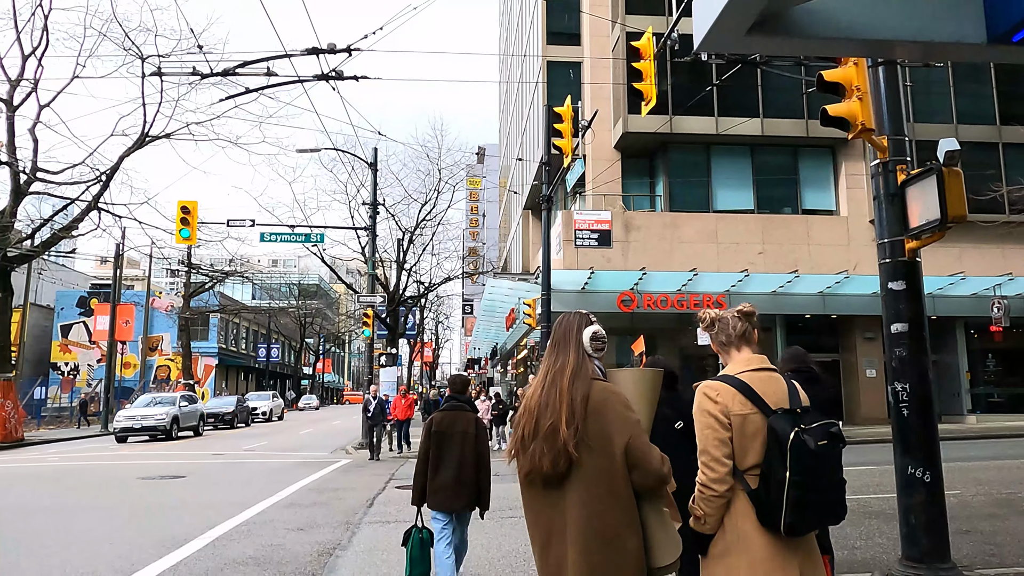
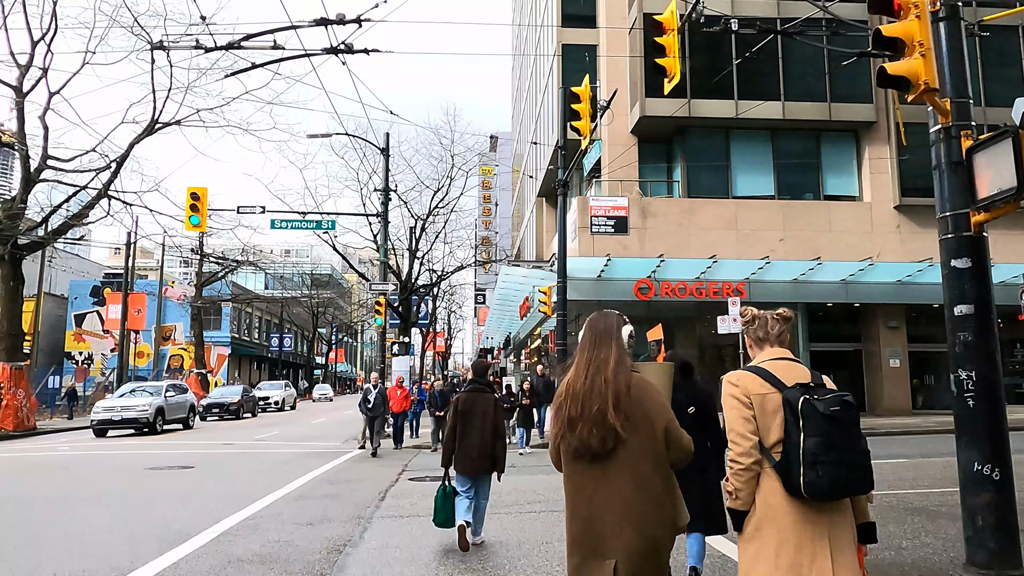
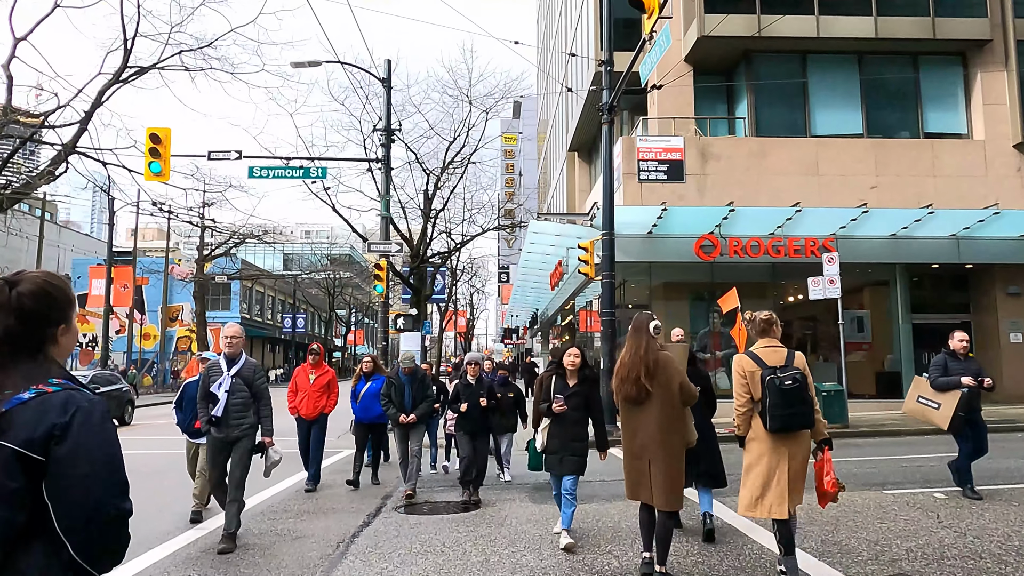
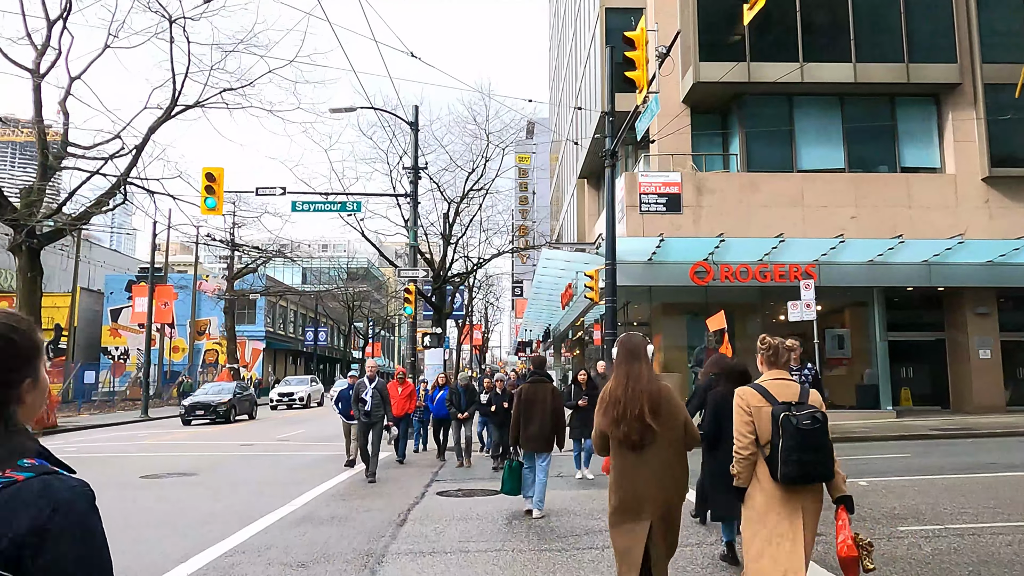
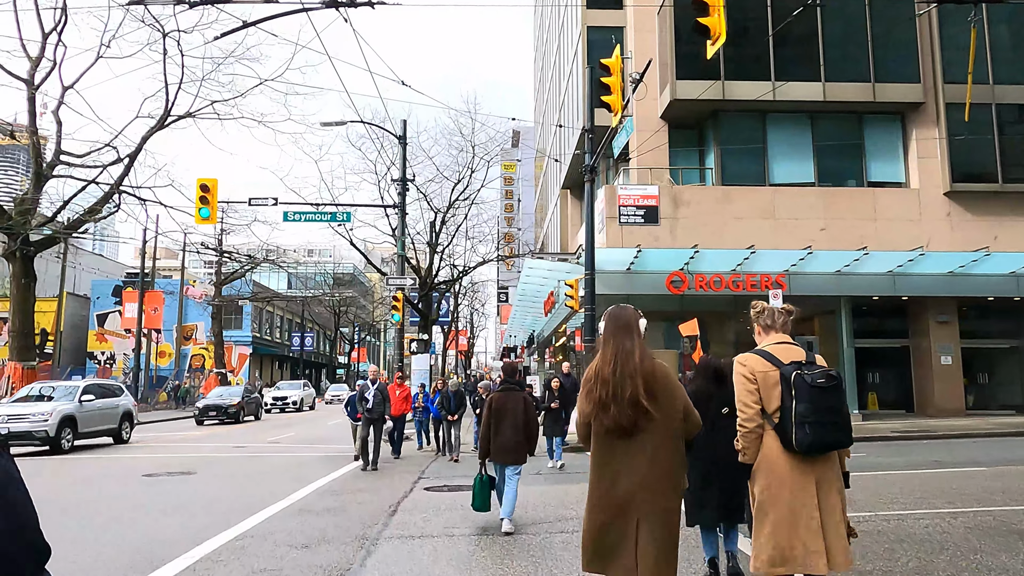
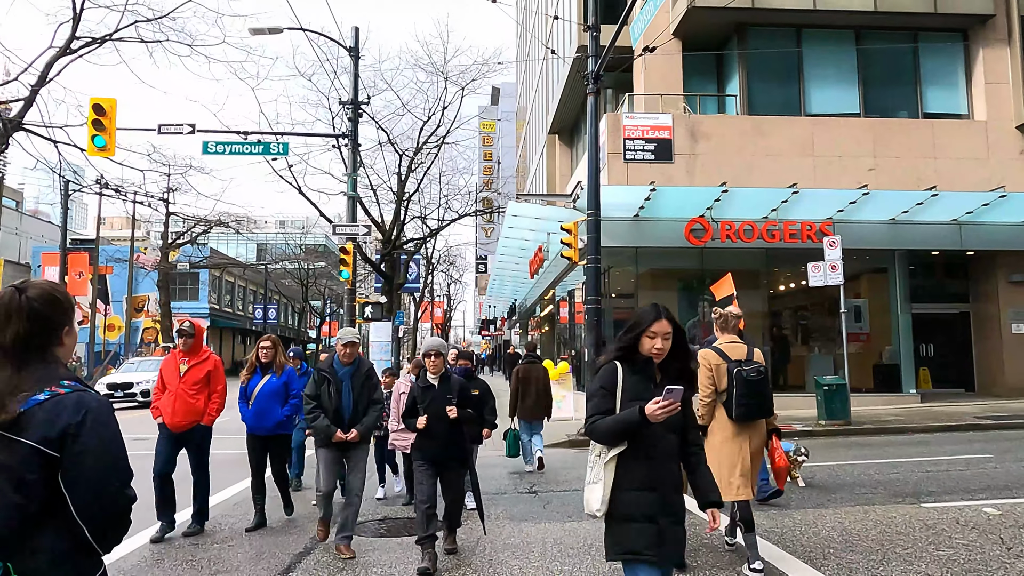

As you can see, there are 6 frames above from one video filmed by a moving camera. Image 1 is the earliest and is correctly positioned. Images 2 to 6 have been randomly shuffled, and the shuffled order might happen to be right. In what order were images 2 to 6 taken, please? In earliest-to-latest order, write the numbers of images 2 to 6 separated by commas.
2, 5, 4, 3, 6
